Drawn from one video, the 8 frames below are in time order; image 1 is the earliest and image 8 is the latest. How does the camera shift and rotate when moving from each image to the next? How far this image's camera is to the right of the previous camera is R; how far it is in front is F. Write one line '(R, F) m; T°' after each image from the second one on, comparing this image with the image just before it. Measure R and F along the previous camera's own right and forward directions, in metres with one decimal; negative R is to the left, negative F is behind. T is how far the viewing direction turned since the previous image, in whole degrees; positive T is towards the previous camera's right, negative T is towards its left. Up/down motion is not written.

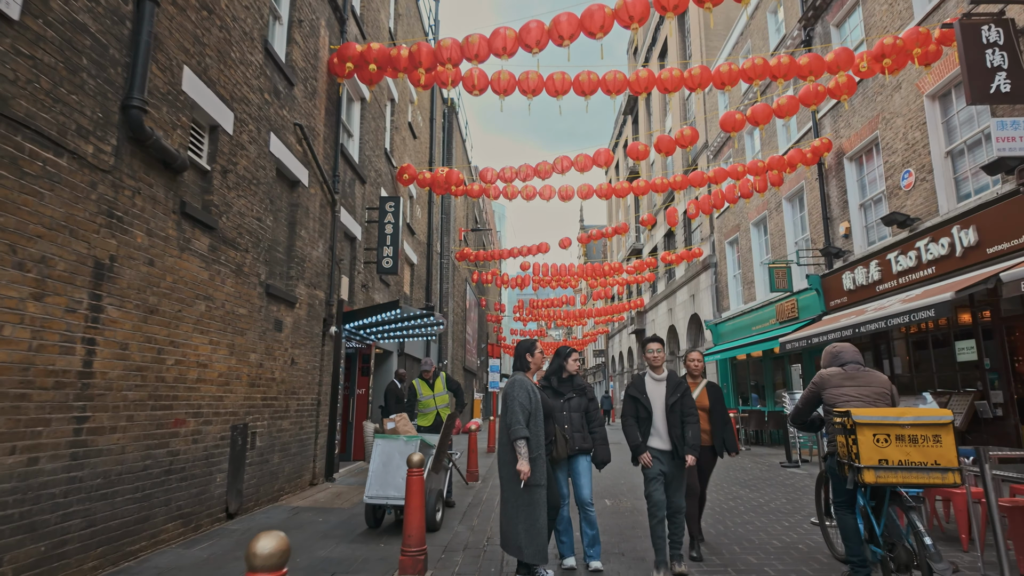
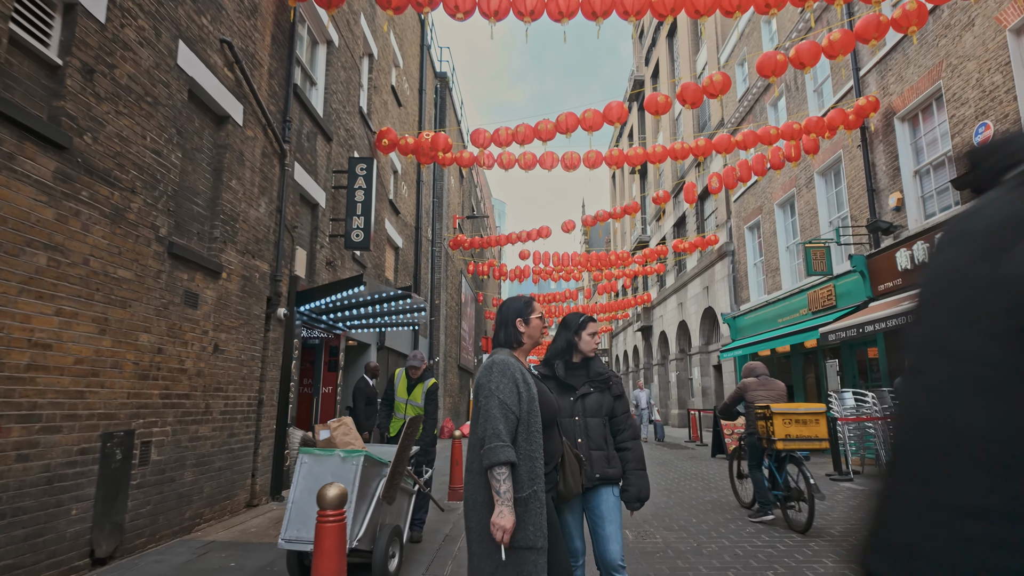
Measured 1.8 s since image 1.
(+0.1, +1.8) m; 0°
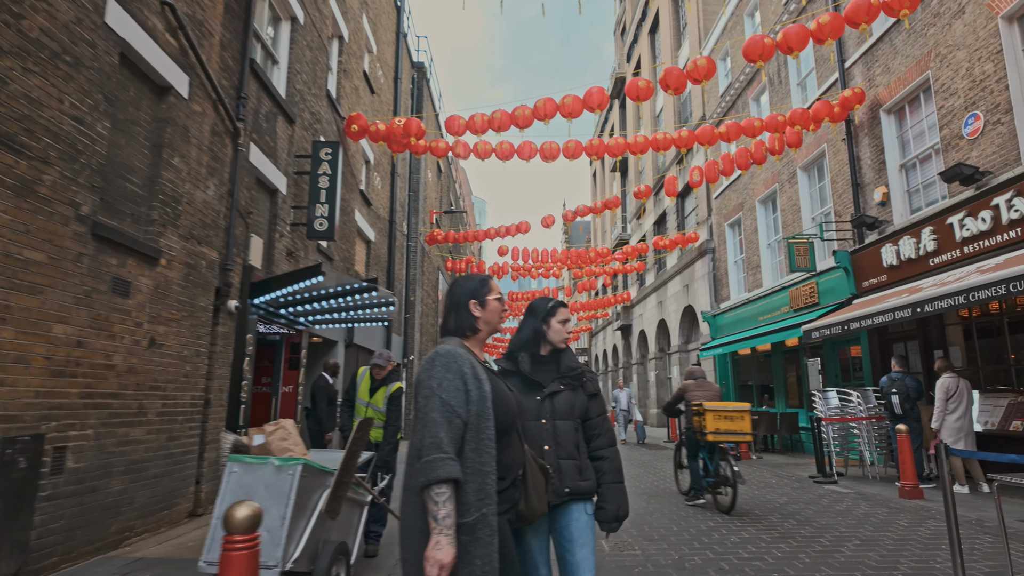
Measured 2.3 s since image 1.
(+0.1, +0.5) m; +2°
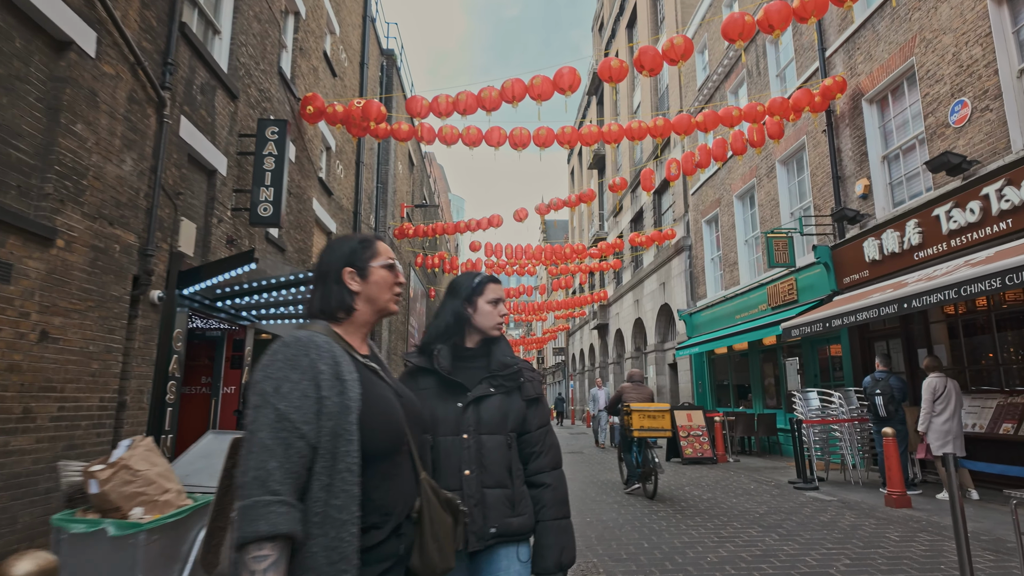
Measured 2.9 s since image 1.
(+0.2, +0.6) m; +2°
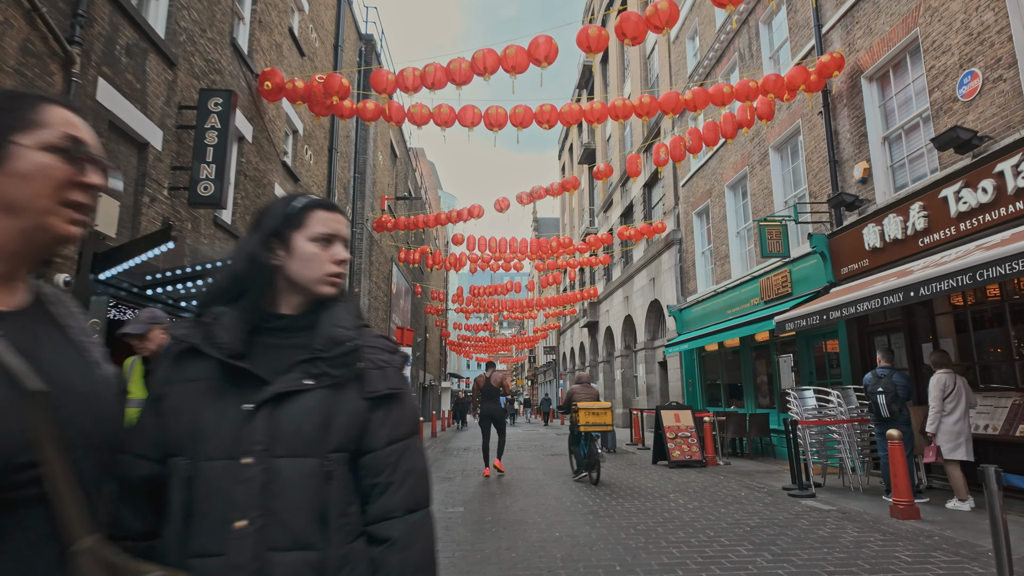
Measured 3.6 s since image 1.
(+0.3, +0.7) m; +1°
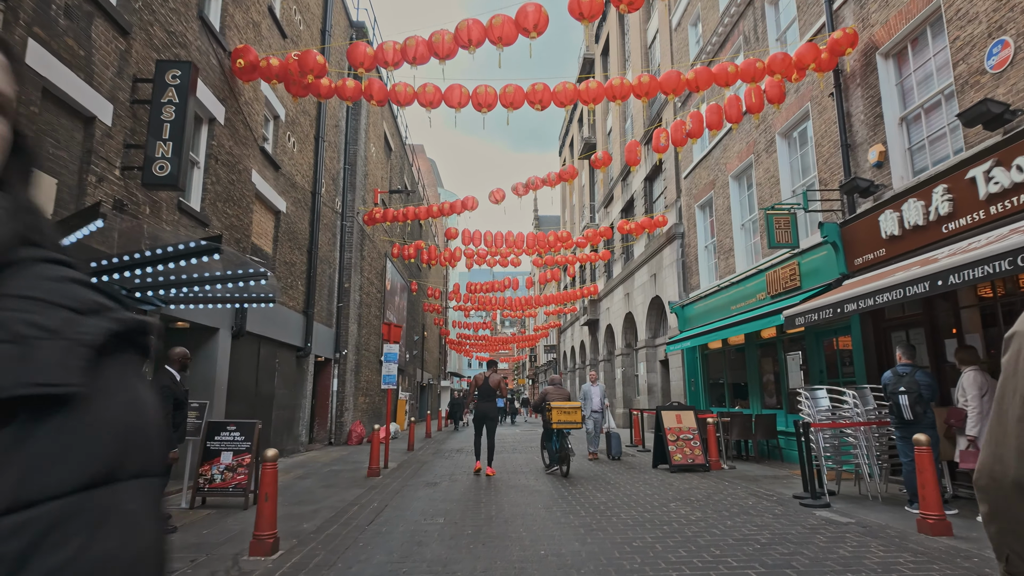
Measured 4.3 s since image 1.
(+0.2, +0.6) m; 0°
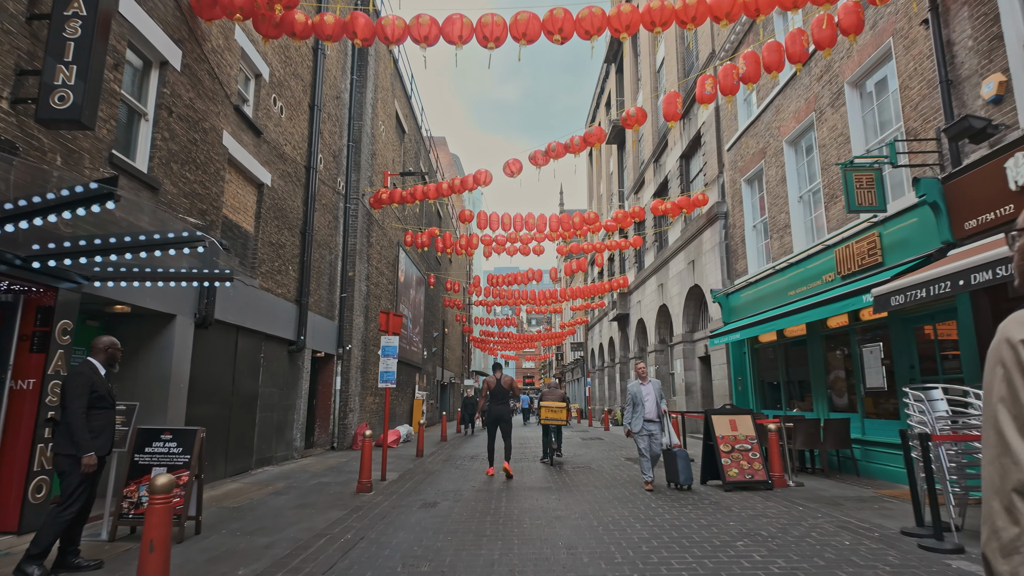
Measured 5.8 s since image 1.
(+0.2, +1.7) m; -3°
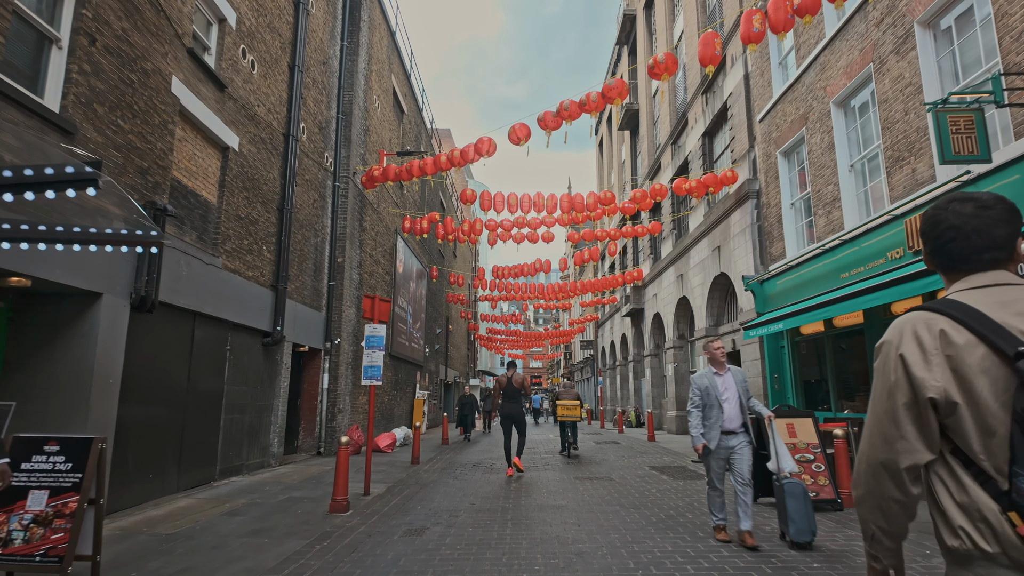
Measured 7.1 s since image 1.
(0.0, +1.5) m; -1°
